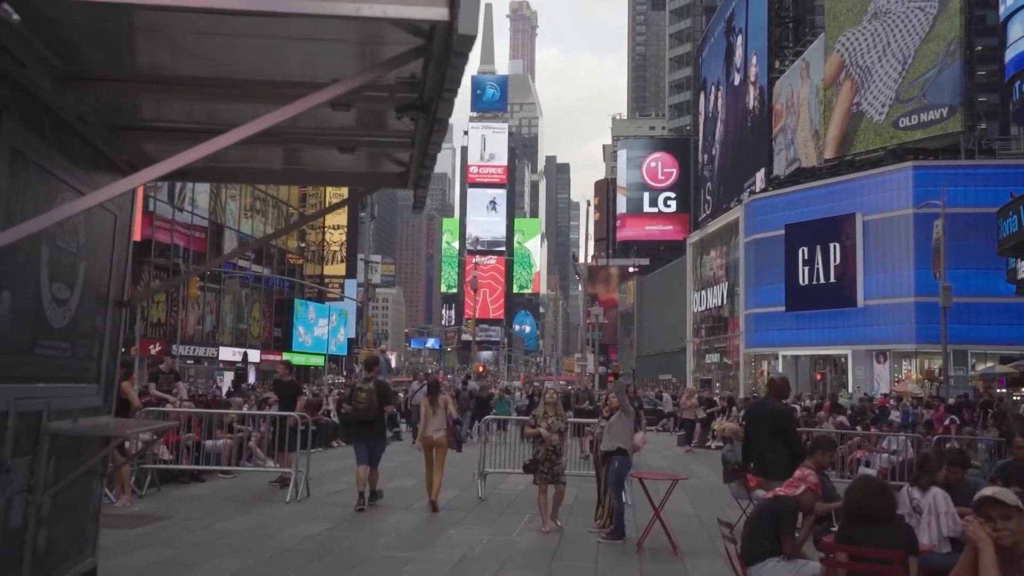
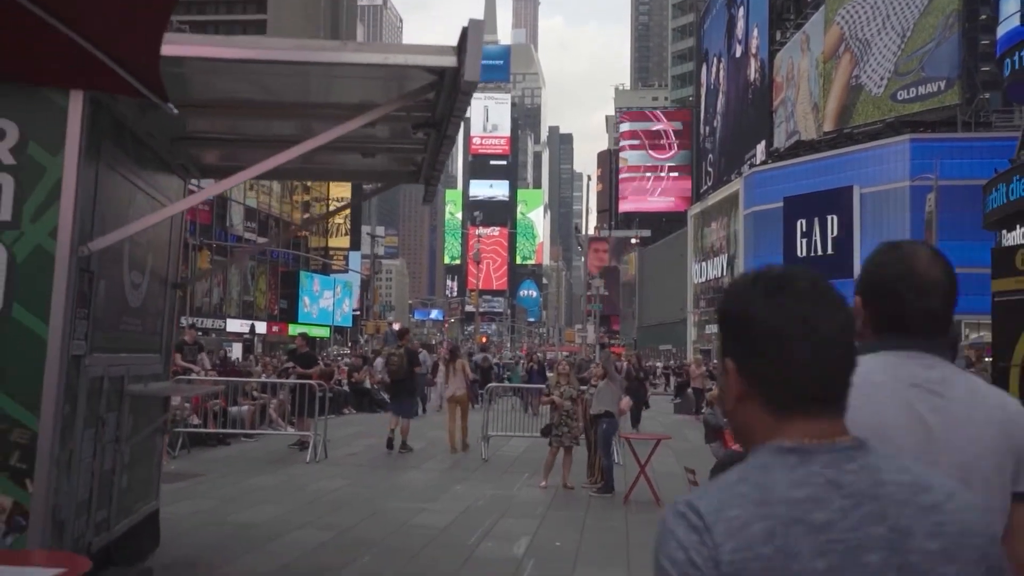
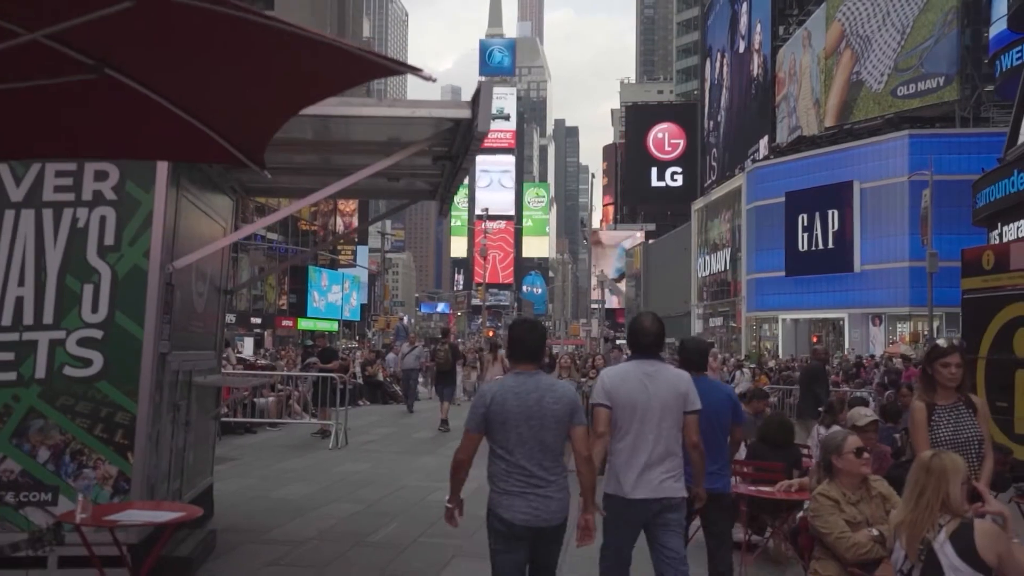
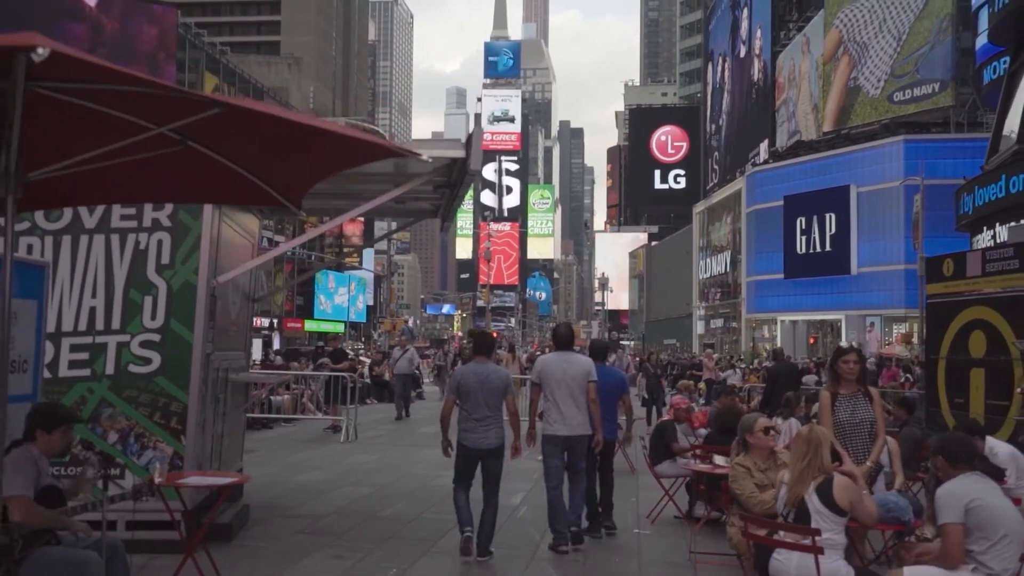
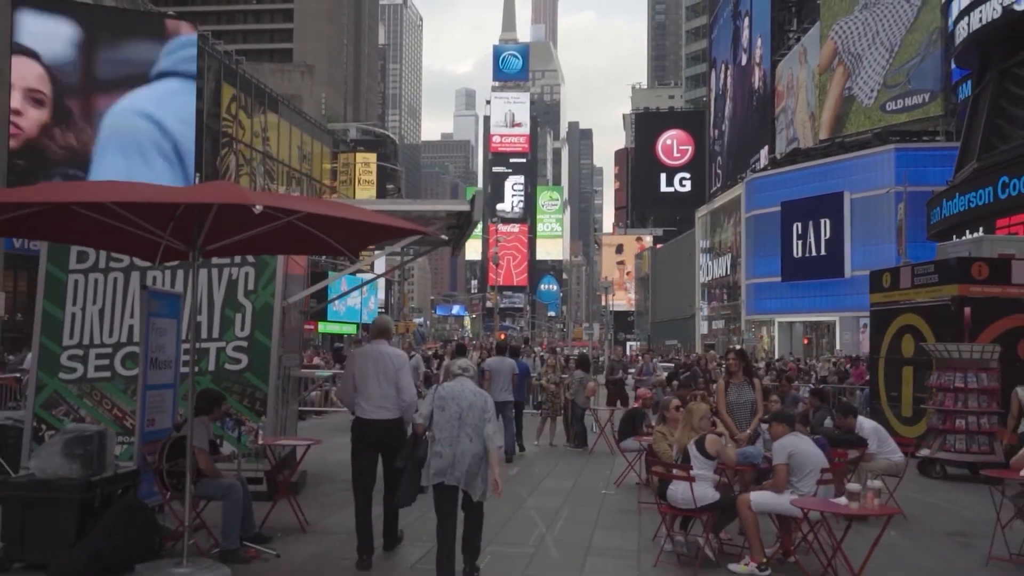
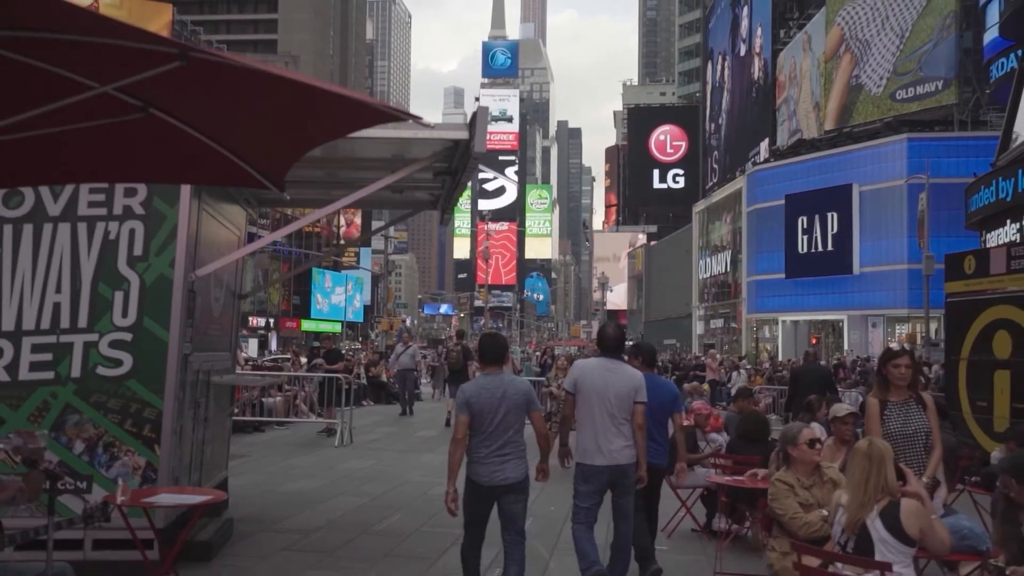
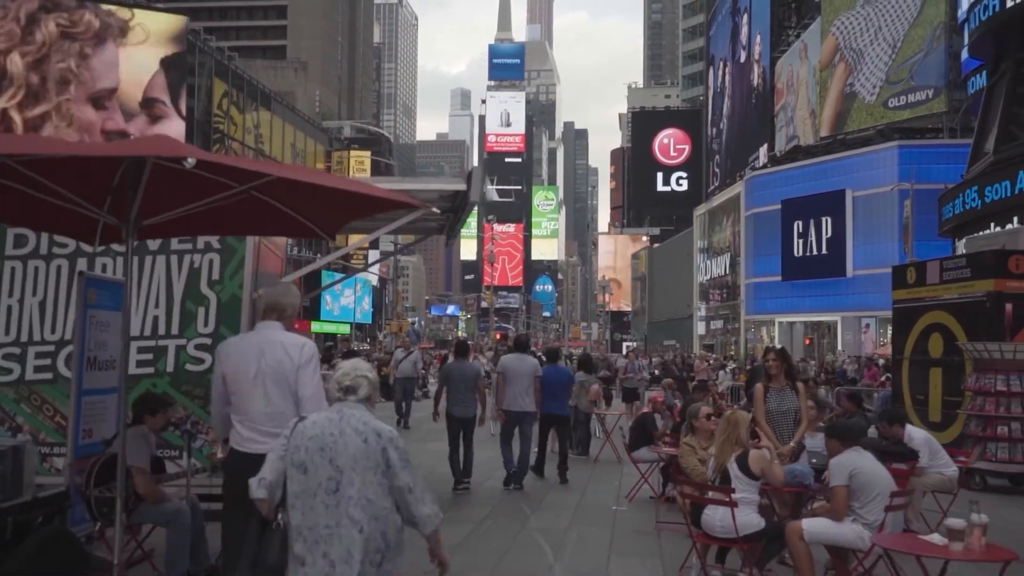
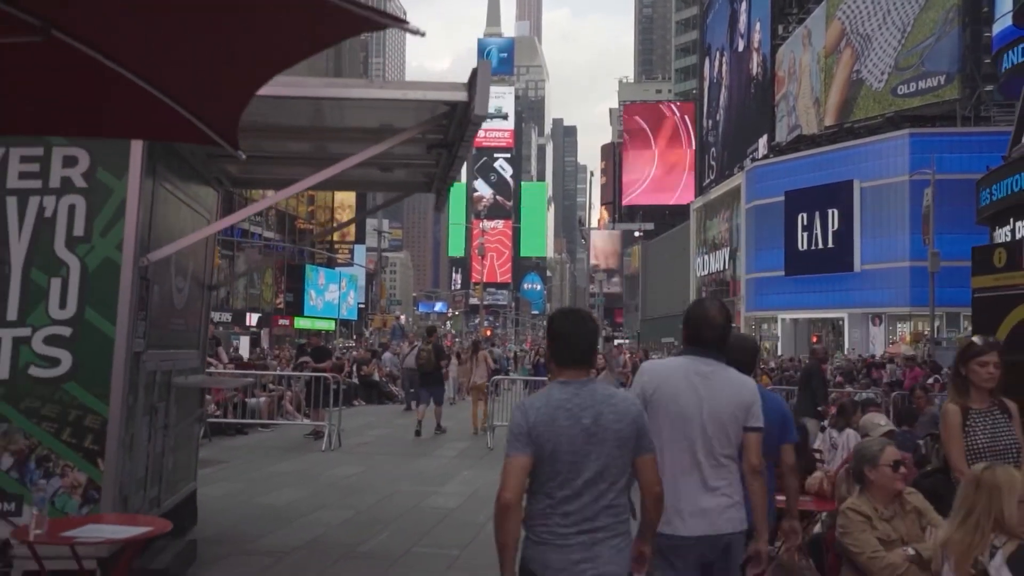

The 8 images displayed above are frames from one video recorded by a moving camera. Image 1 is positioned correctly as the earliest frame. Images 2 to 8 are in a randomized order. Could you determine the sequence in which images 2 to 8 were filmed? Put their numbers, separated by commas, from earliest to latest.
2, 8, 3, 6, 4, 7, 5
